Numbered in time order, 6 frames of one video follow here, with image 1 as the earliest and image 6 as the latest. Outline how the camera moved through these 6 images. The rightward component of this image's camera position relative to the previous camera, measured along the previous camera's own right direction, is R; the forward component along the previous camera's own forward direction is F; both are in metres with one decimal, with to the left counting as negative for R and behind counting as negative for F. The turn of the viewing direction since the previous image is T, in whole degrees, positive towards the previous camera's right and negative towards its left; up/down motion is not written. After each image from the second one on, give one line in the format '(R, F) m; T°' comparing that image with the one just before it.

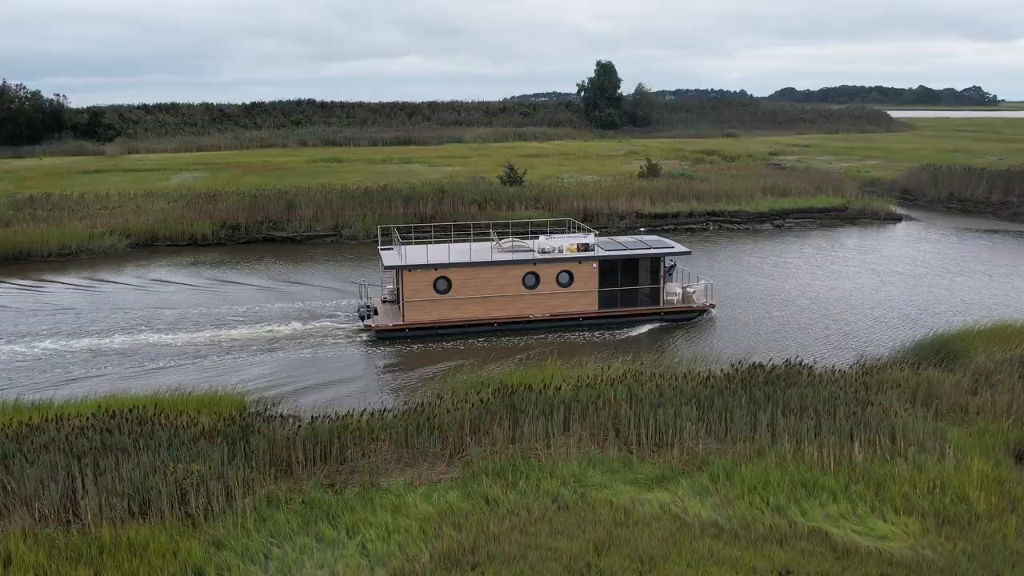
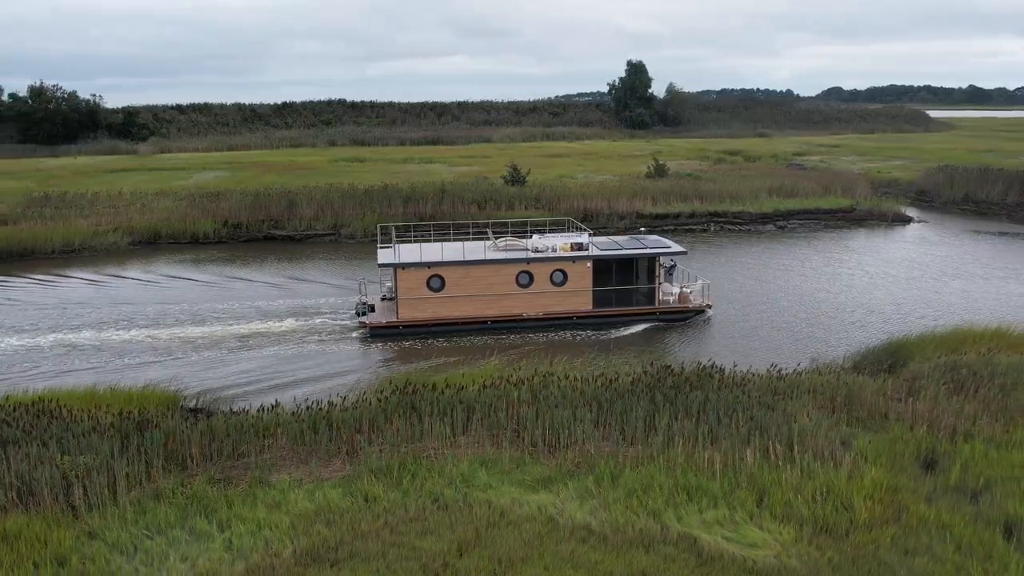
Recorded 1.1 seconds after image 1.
(+2.1, +0.1) m; -3°
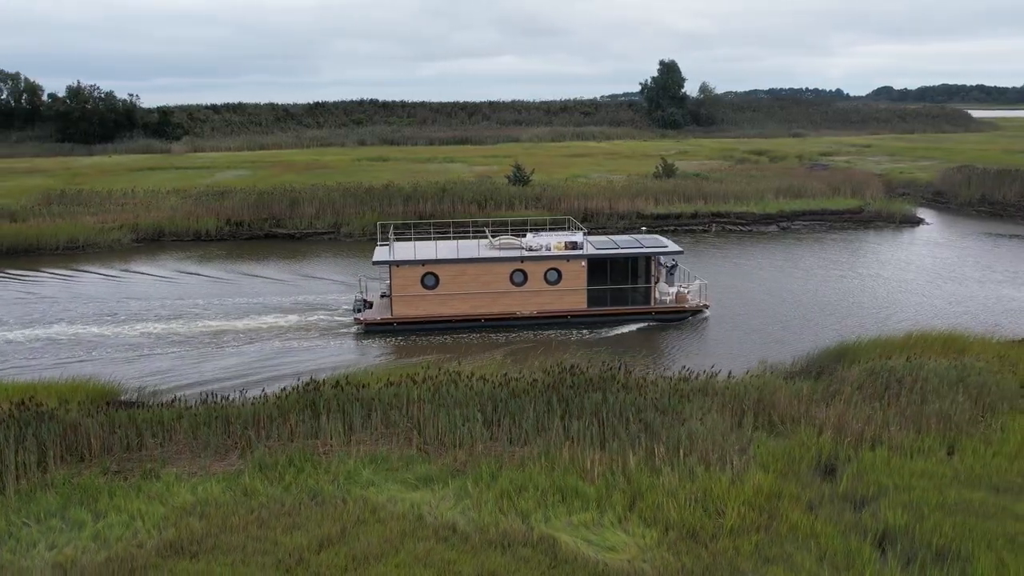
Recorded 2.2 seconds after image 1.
(+2.2, +0.1) m; -3°
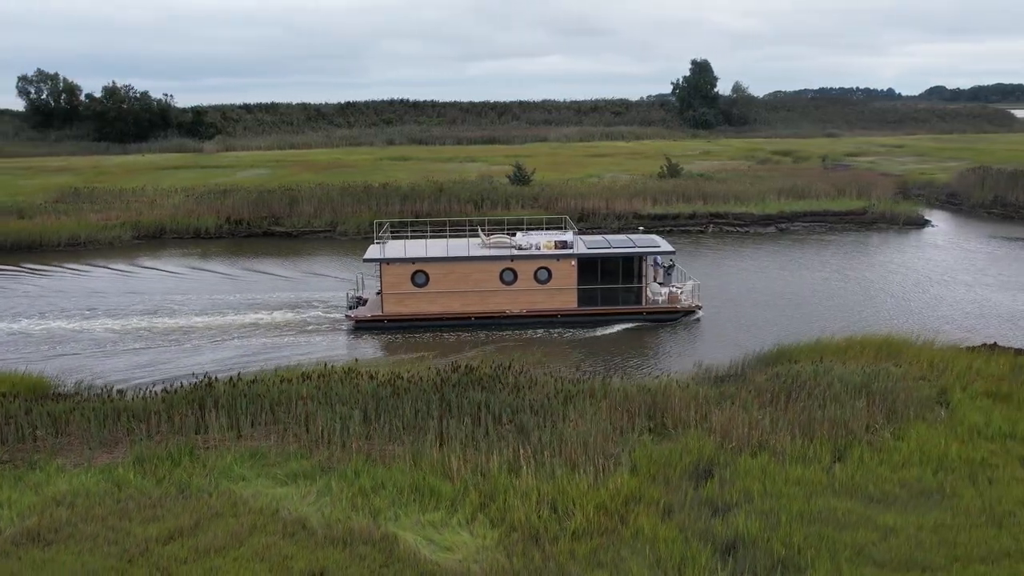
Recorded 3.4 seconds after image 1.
(+2.4, +0.1) m; -3°
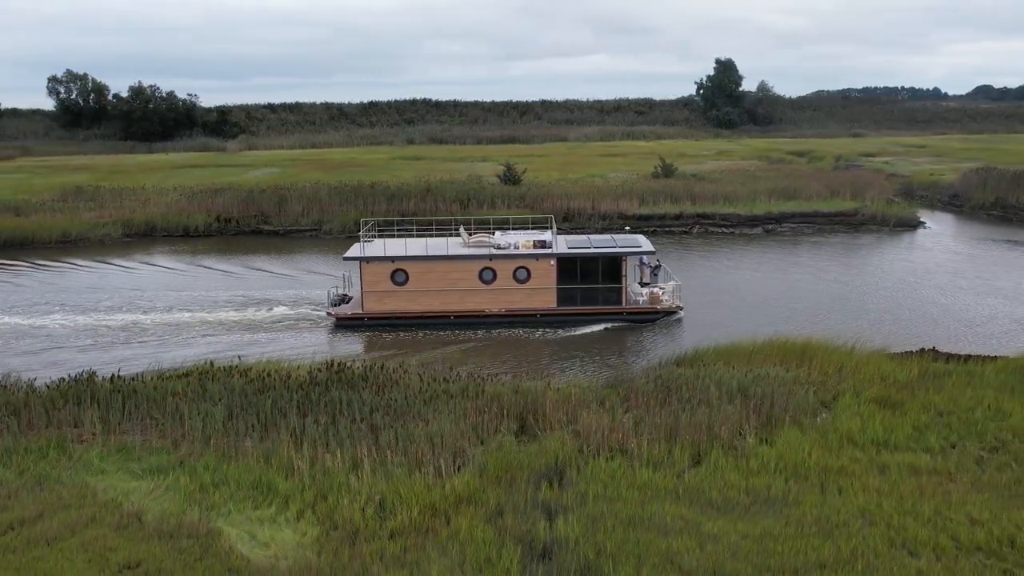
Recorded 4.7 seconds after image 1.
(+2.5, +0.1) m; -3°
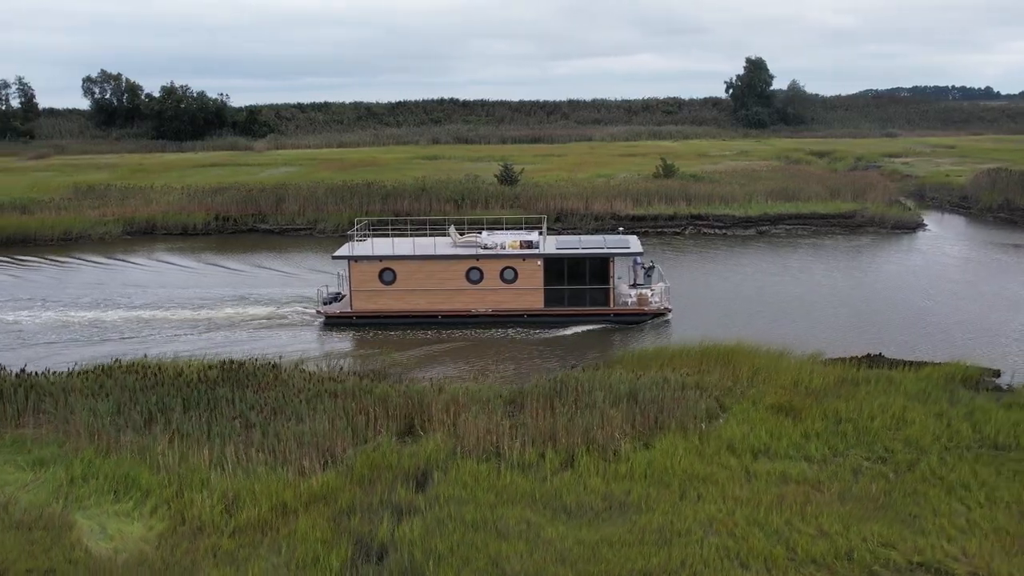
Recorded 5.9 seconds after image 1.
(+2.3, +0.1) m; -3°
